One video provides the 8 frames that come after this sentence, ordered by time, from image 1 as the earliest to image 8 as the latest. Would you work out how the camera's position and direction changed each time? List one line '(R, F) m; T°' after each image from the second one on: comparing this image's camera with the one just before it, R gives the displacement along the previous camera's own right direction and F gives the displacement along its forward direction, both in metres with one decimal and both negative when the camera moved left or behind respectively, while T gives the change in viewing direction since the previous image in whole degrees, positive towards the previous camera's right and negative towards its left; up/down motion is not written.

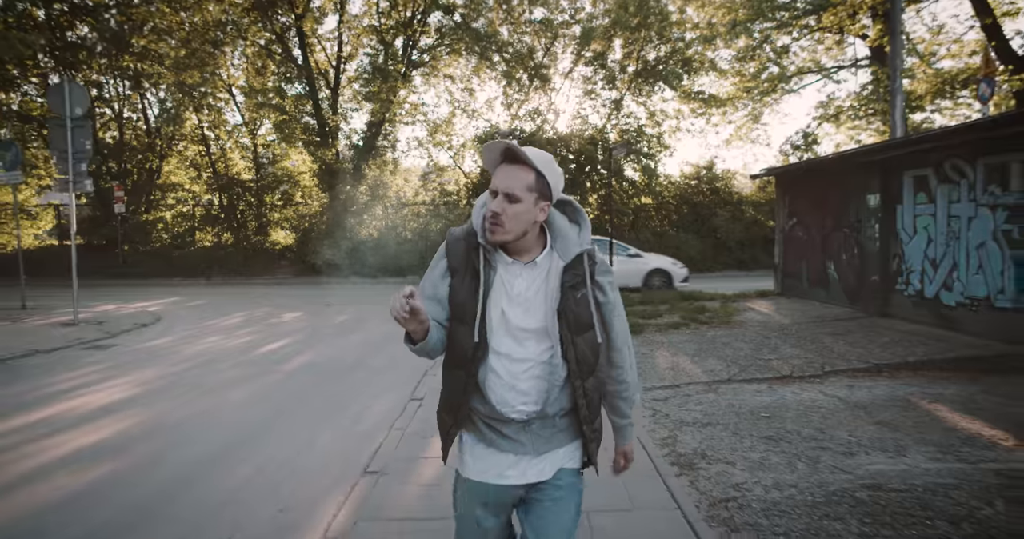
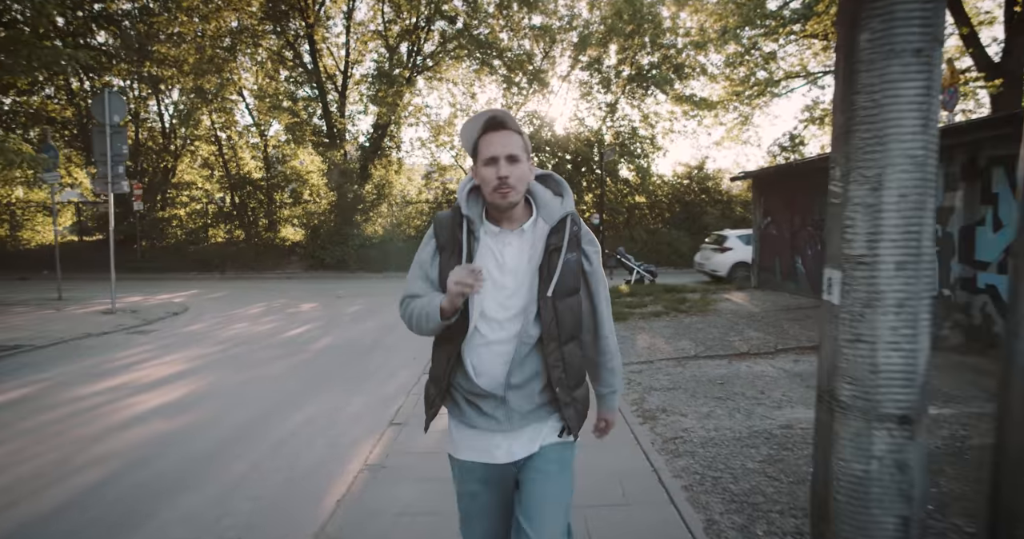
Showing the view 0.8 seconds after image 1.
(0.0, -1.2) m; 0°
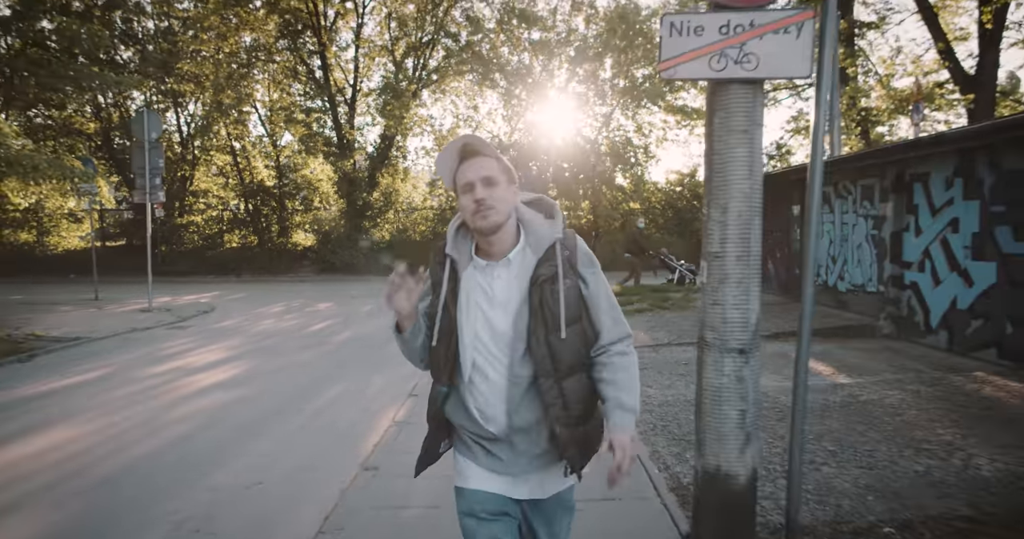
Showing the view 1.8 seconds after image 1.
(+0.1, -1.3) m; 0°
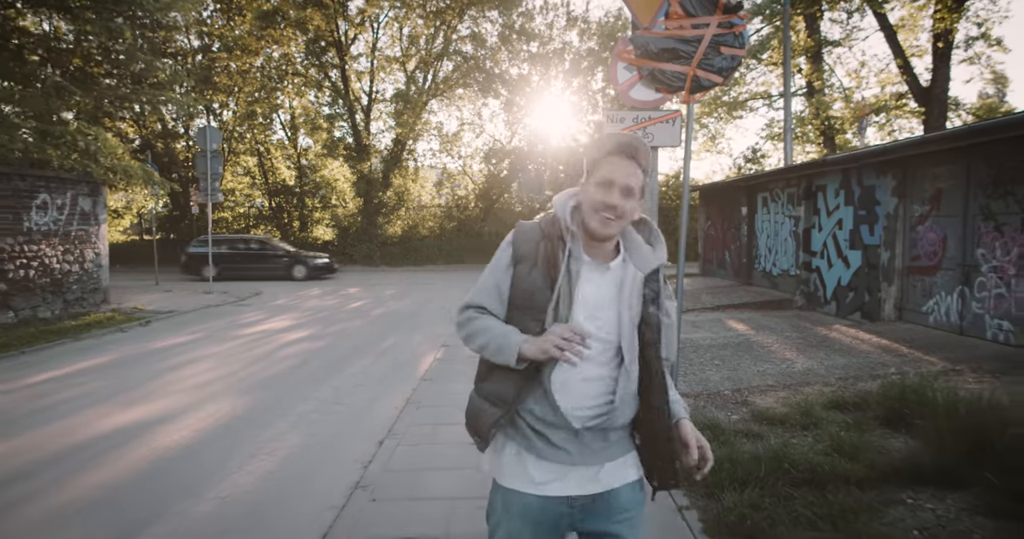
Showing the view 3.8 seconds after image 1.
(-0.1, -2.7) m; 0°
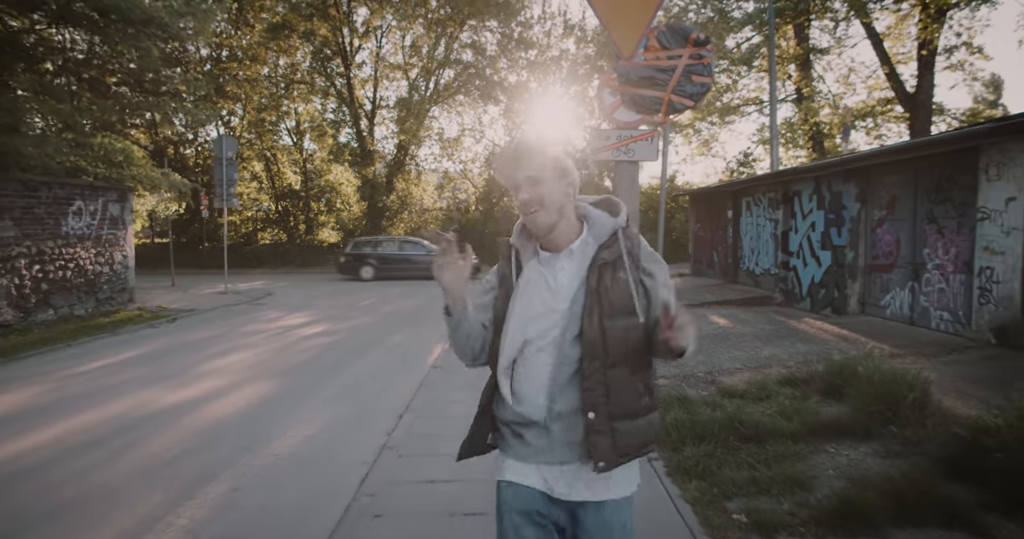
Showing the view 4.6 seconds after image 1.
(0.0, -0.9) m; 0°
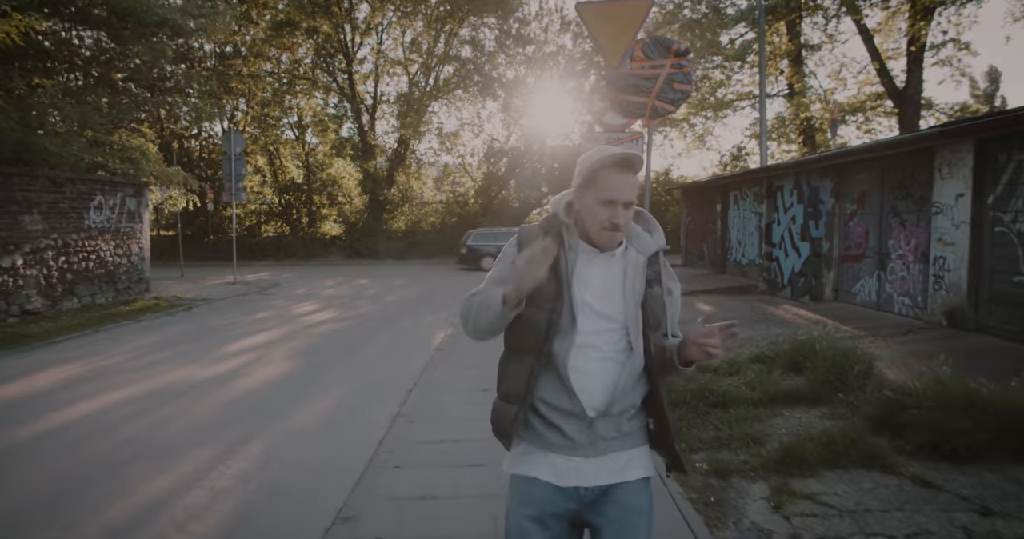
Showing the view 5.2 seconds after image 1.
(0.0, -0.7) m; 0°
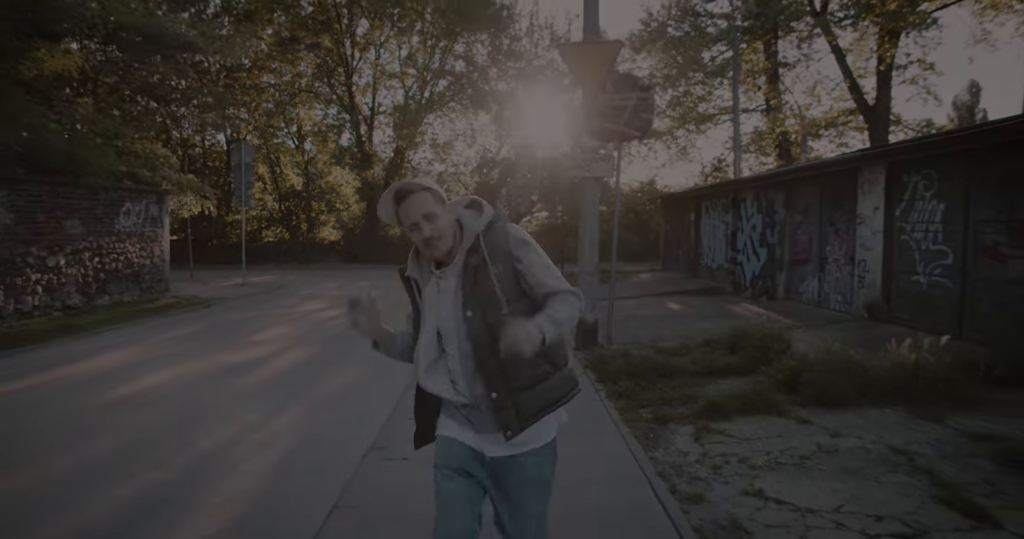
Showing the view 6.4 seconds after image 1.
(0.0, -1.3) m; +1°
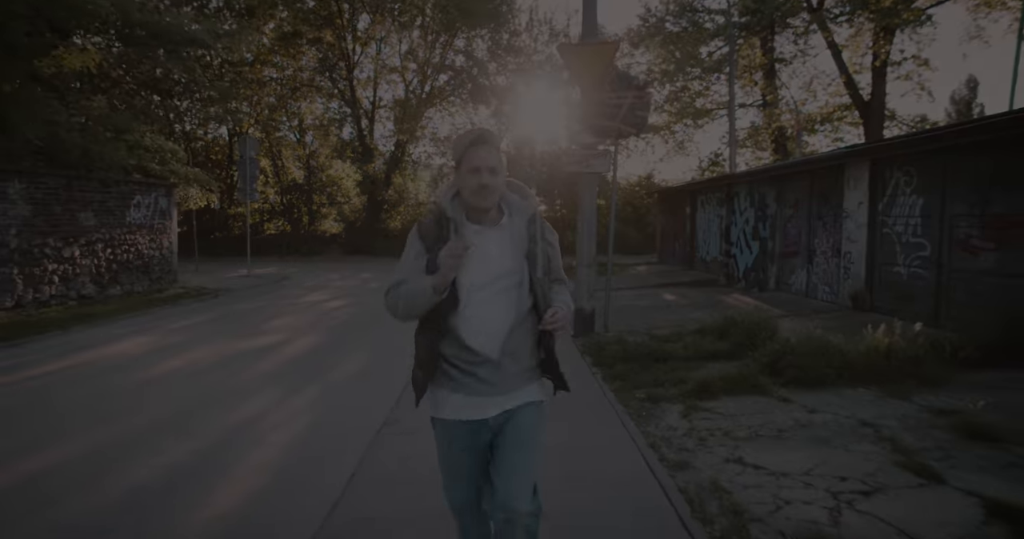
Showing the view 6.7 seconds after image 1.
(-0.1, -0.4) m; 0°
